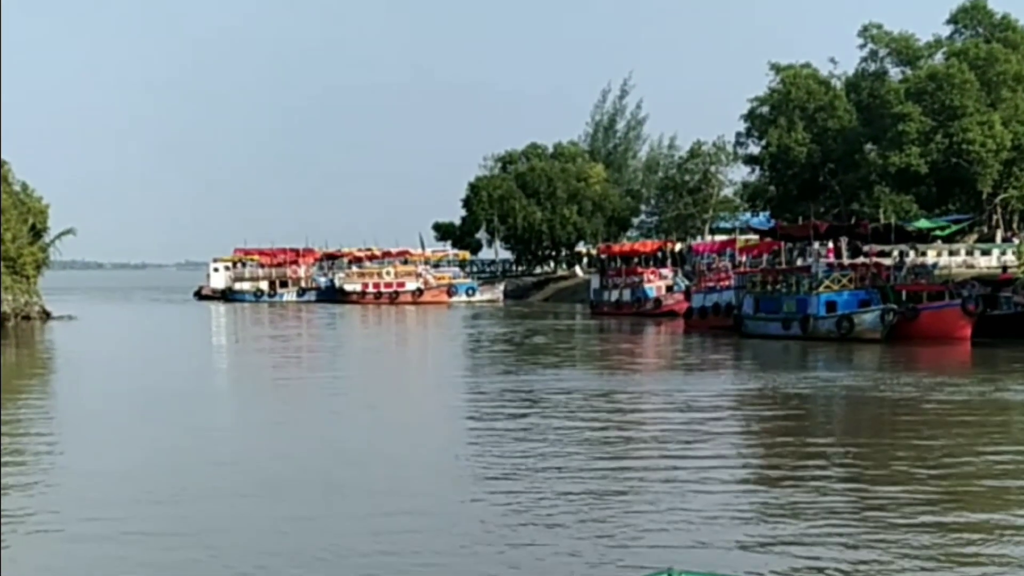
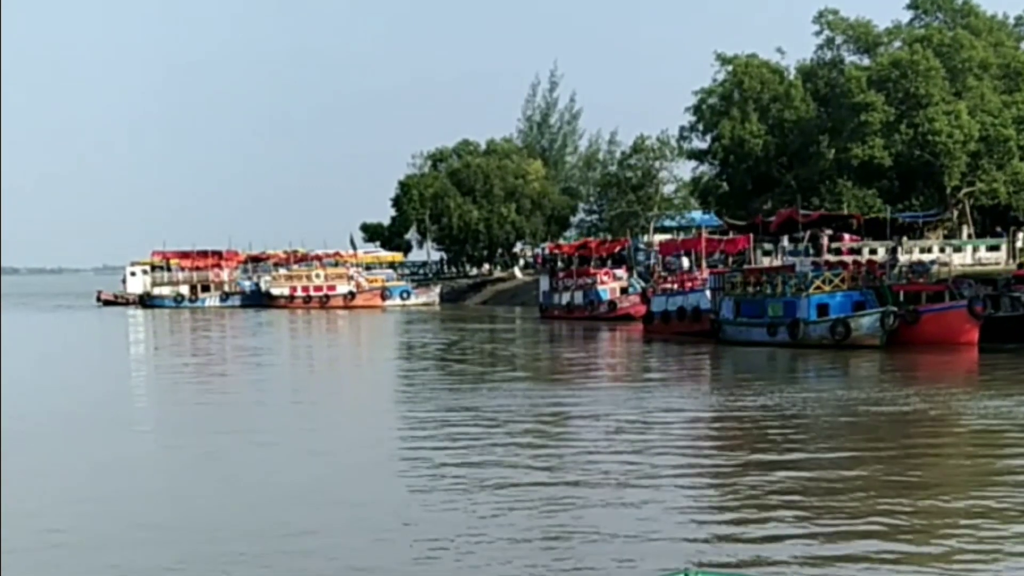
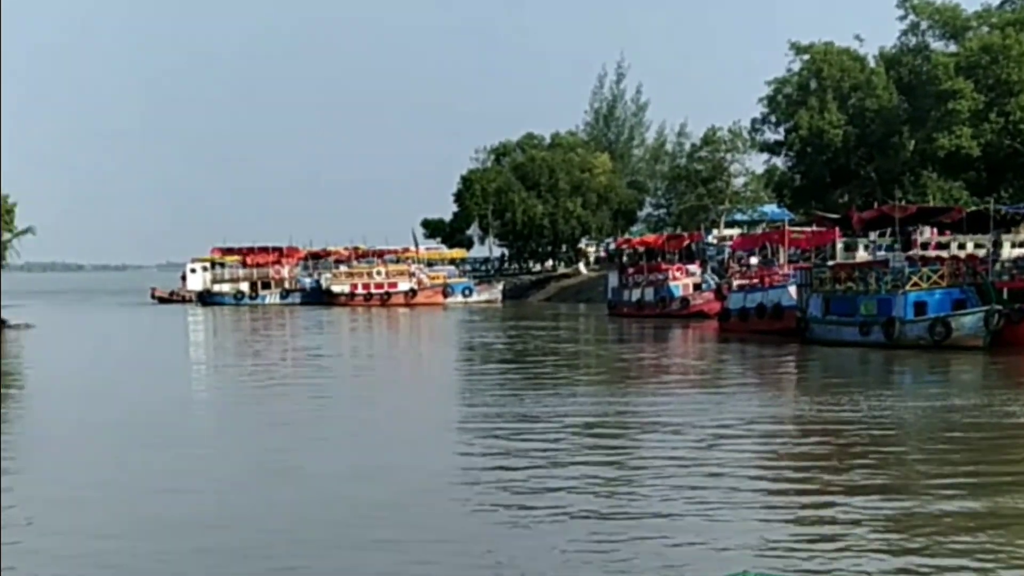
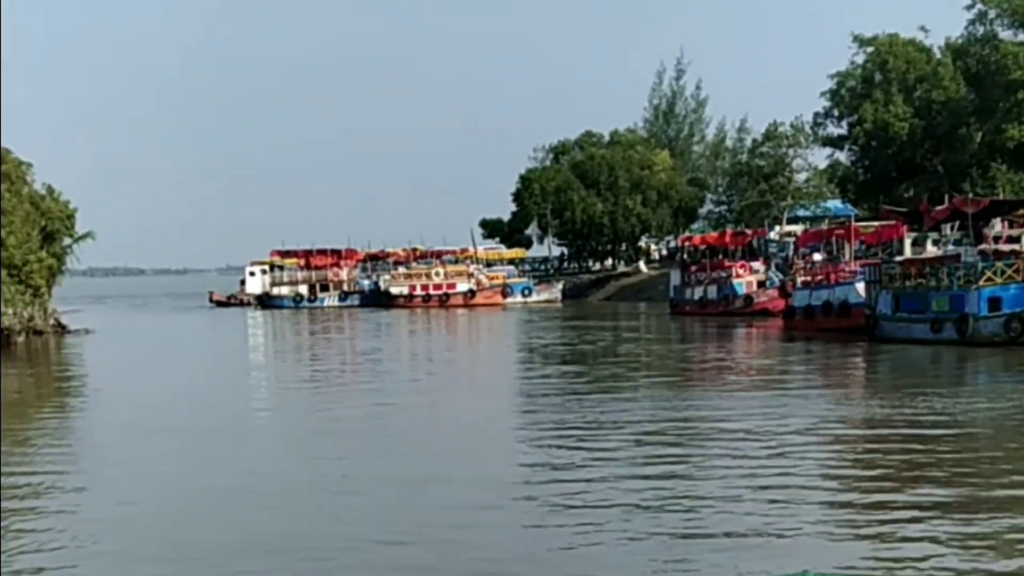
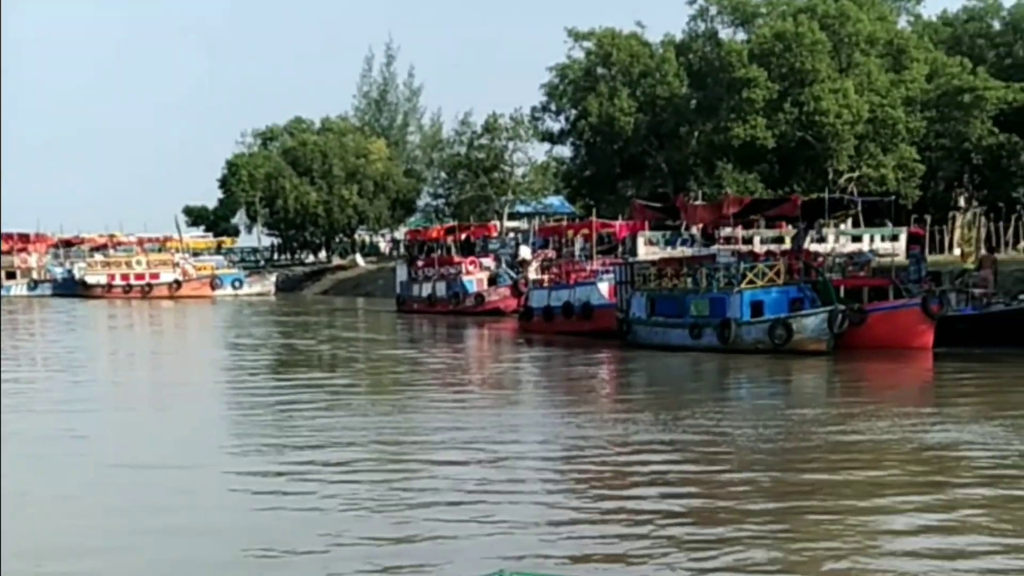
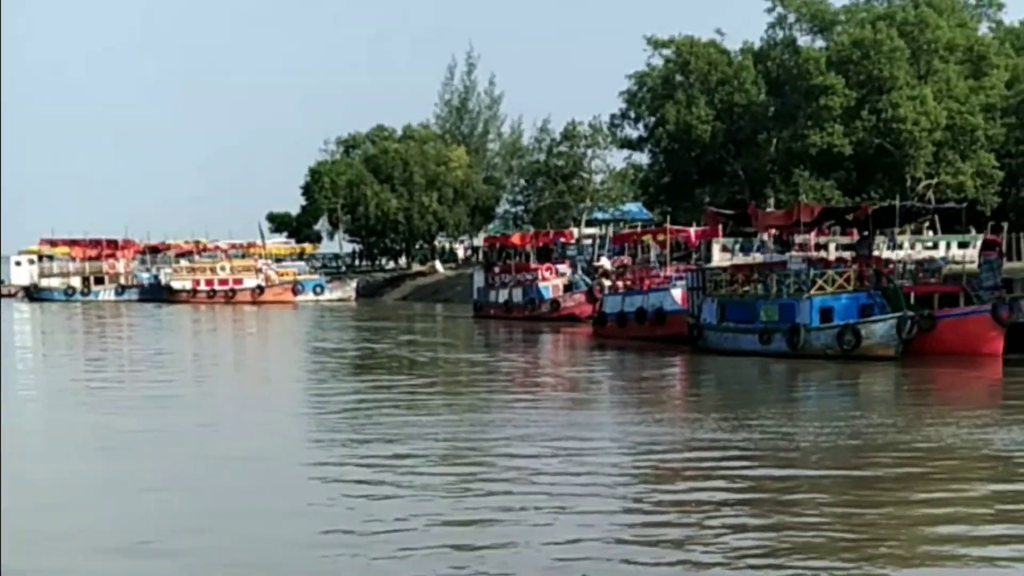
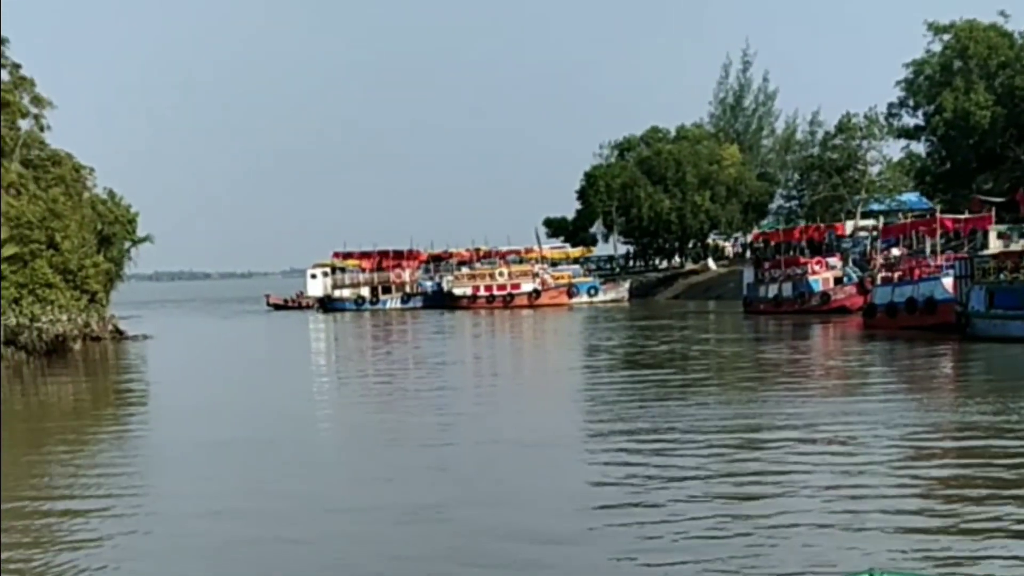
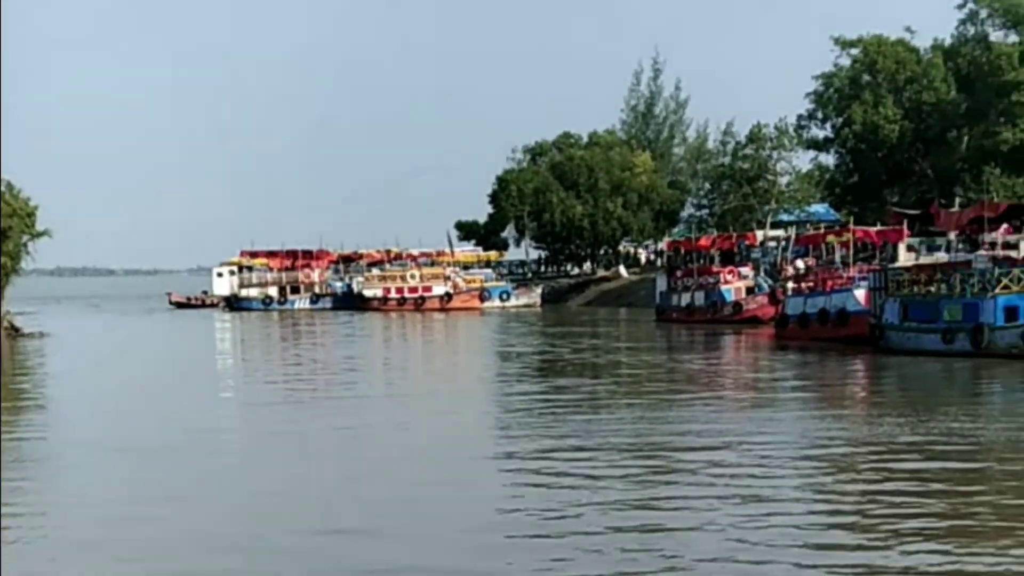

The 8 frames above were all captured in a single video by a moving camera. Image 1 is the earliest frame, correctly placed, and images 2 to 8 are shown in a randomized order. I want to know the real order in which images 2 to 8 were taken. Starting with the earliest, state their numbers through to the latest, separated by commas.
2, 3, 4, 7, 8, 6, 5
